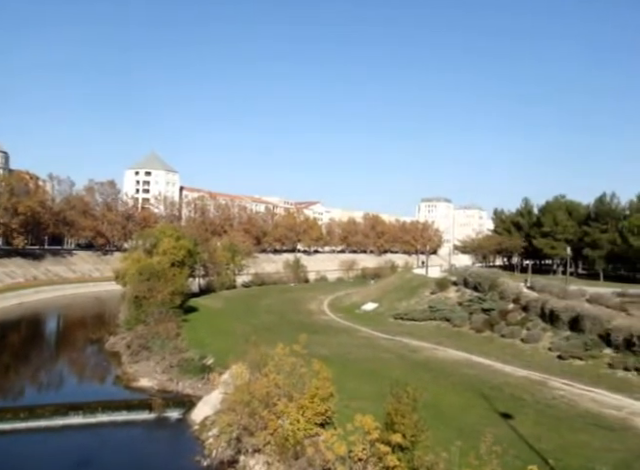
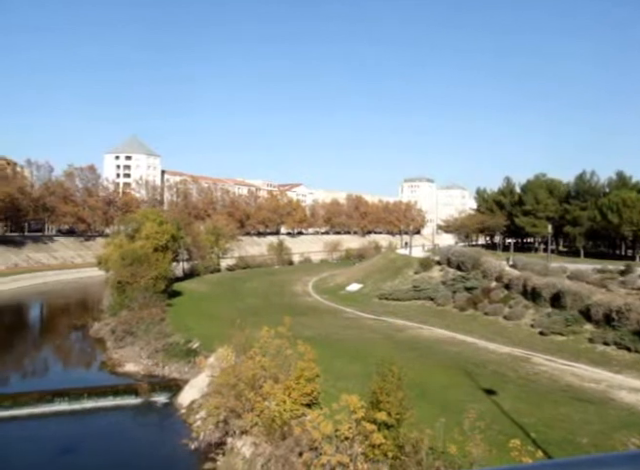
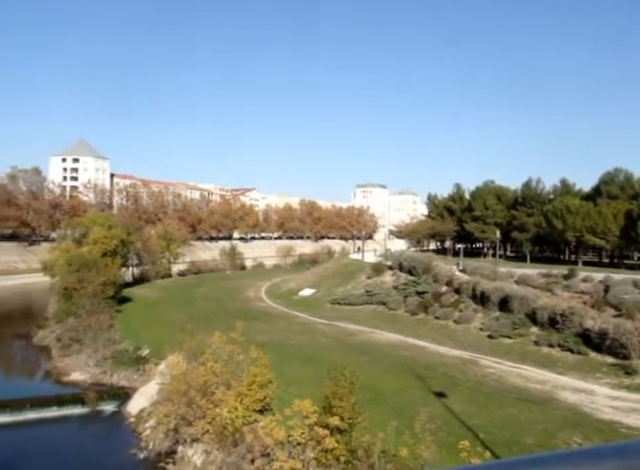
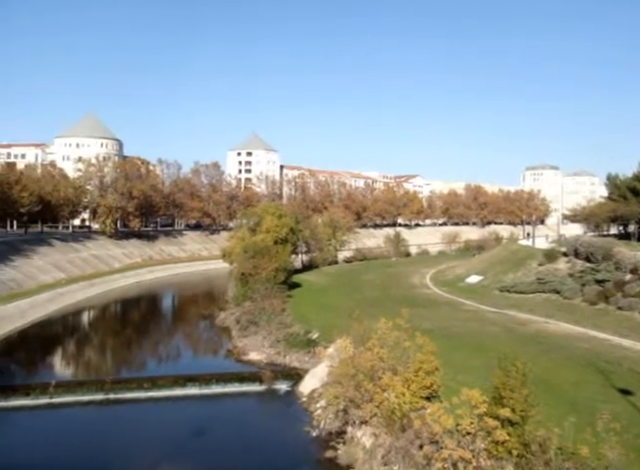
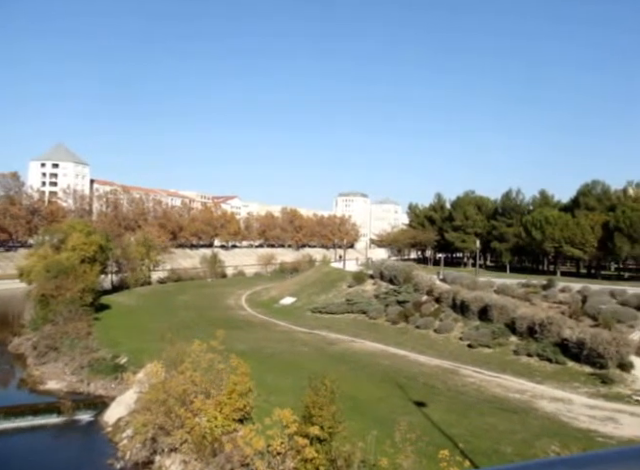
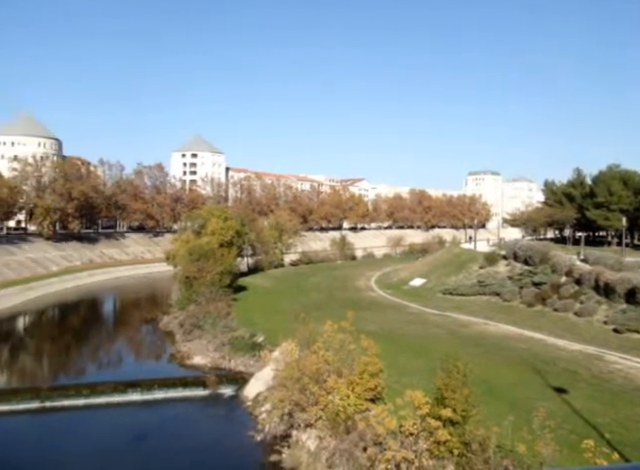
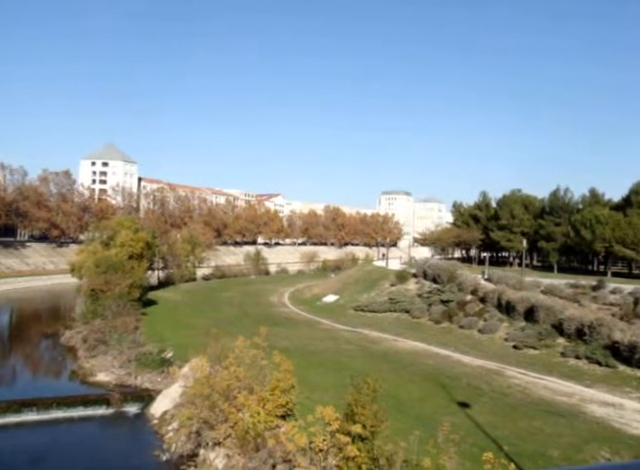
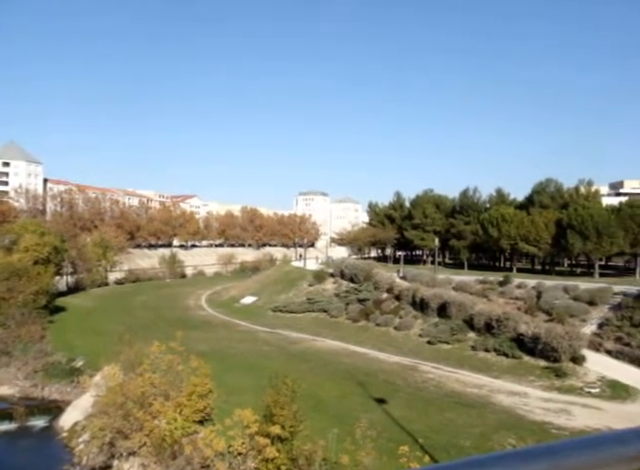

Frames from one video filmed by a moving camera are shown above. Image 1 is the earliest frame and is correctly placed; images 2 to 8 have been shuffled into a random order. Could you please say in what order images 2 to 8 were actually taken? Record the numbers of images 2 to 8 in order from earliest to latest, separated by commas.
7, 5, 8, 3, 2, 6, 4
